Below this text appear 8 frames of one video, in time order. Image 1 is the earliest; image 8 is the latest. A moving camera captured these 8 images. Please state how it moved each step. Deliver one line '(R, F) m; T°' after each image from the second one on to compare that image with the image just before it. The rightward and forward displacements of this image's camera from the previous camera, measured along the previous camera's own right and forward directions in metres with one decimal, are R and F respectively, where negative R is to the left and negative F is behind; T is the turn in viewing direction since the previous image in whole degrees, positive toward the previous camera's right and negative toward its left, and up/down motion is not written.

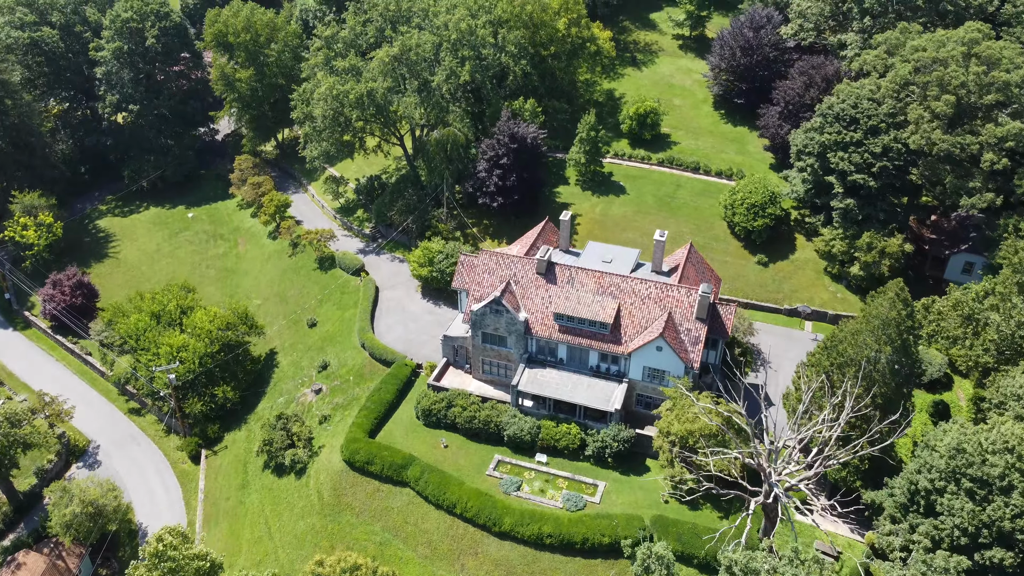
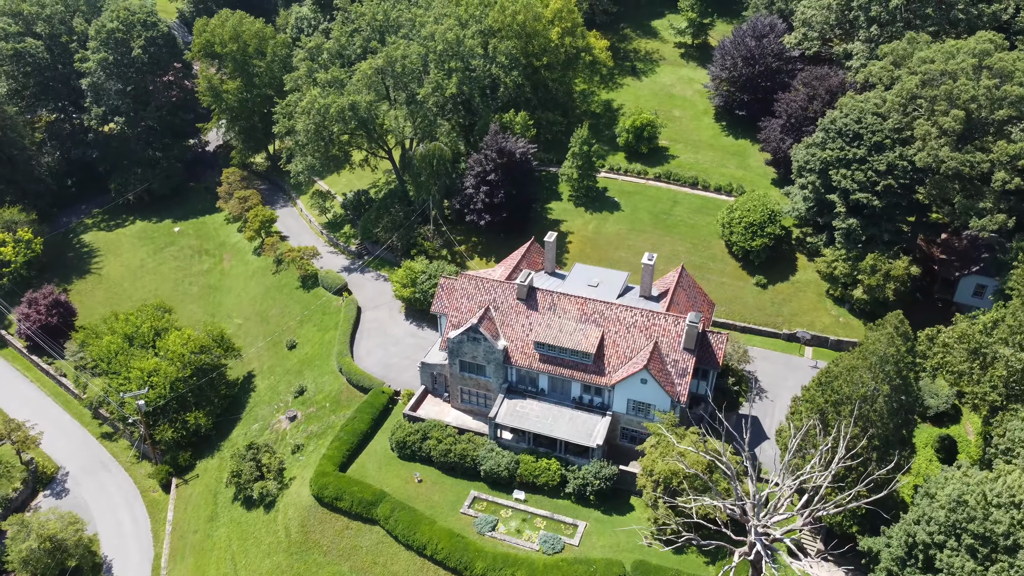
(+2.5, +2.7) m; -1°
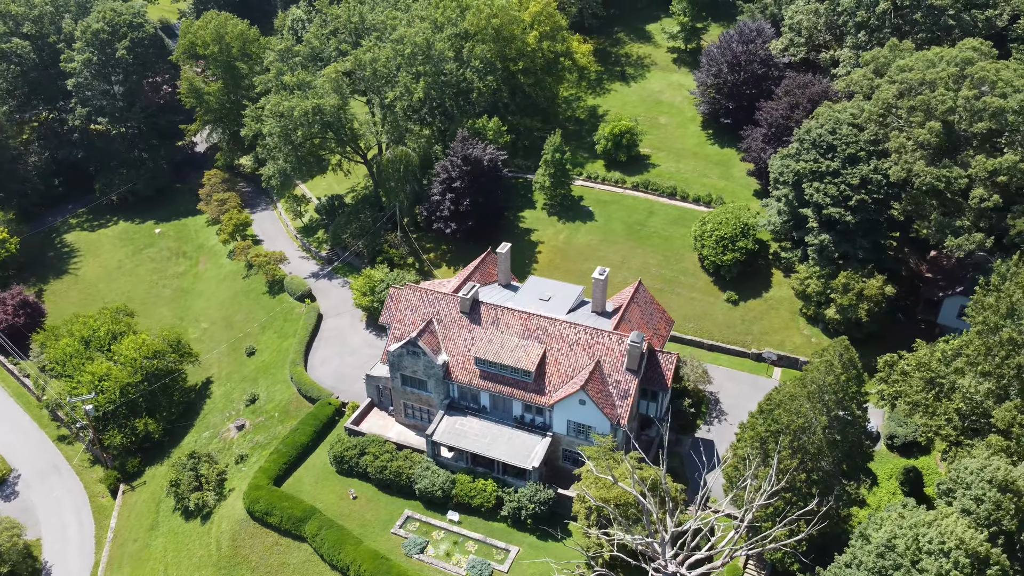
(+5.7, +1.9) m; -3°
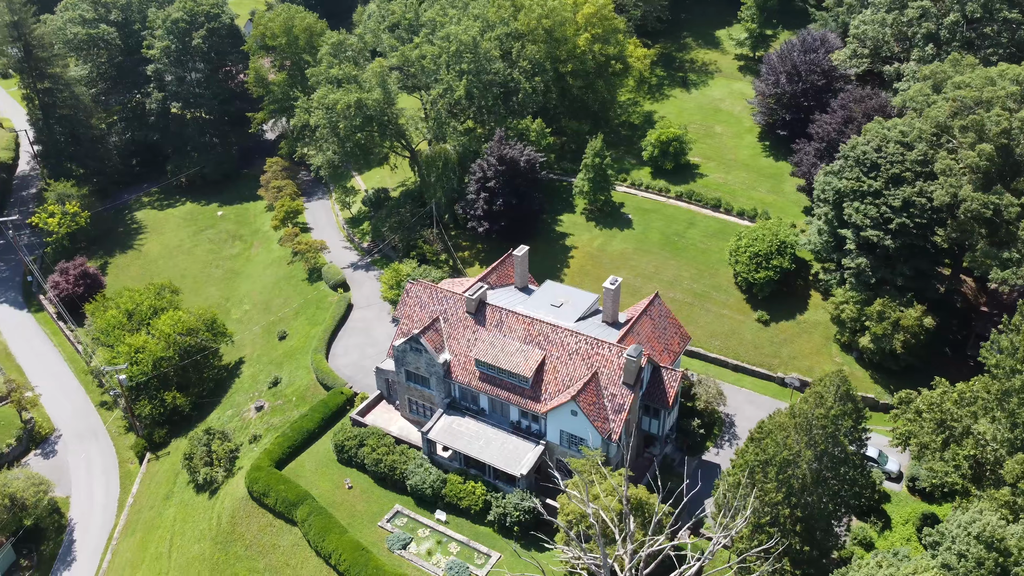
(+5.4, +0.9) m; -7°
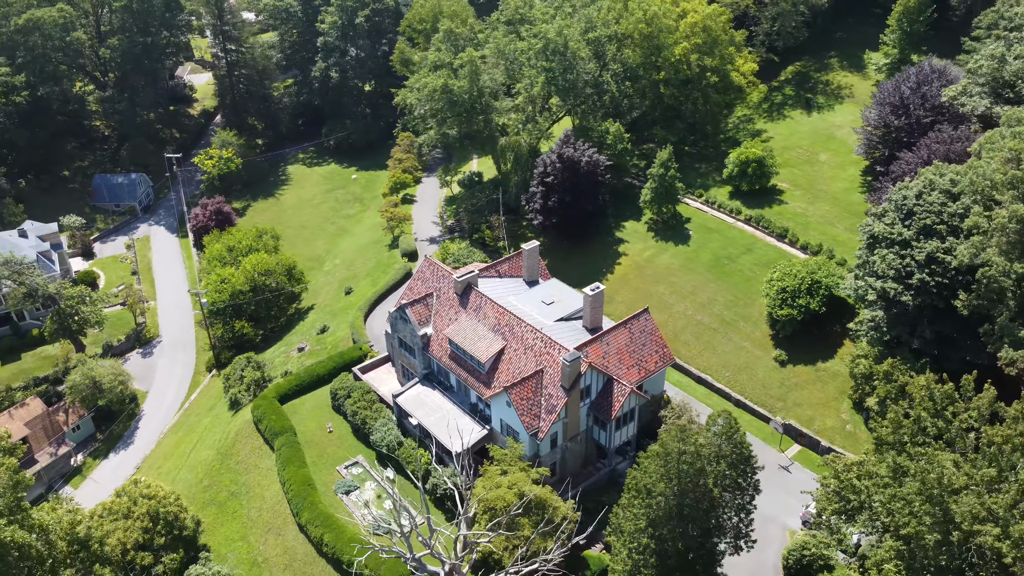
(+15.2, +0.5) m; -16°
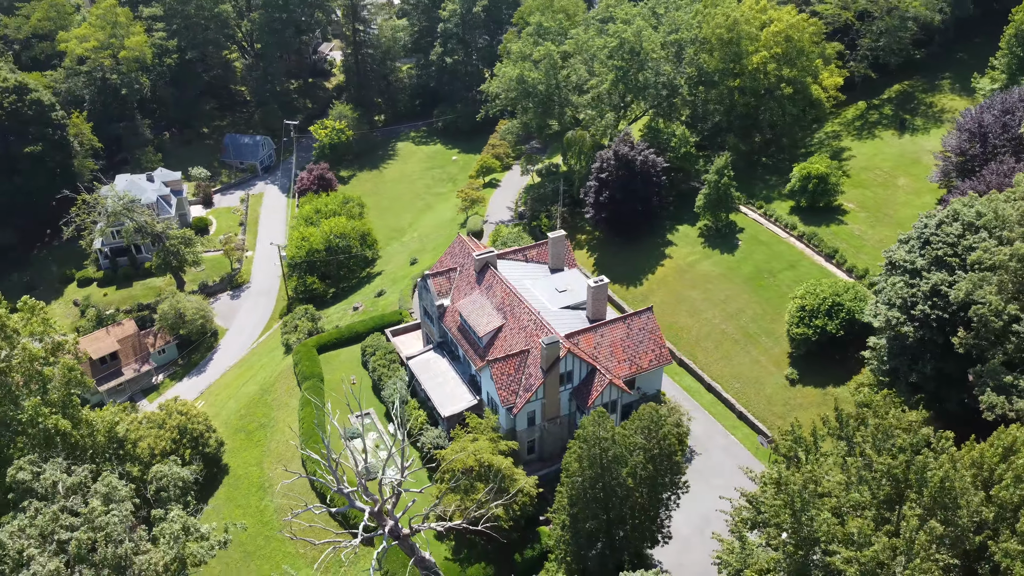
(+9.5, -1.5) m; -11°
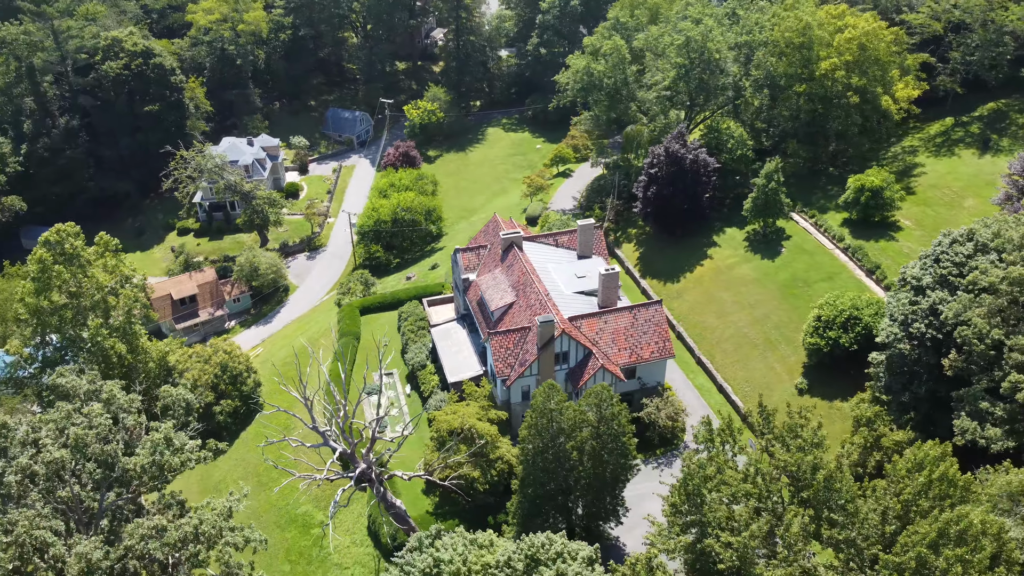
(+7.5, -1.6) m; -9°
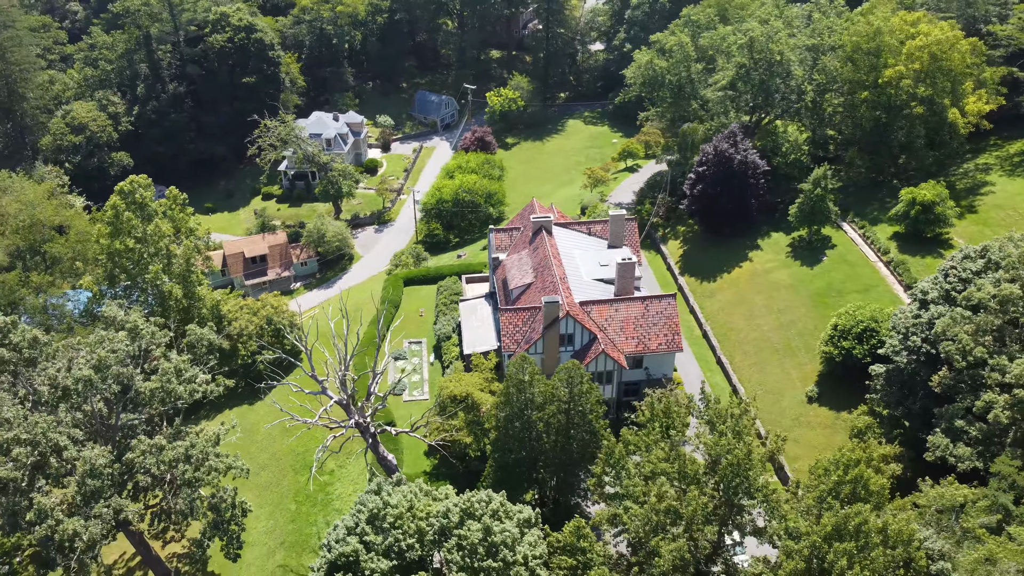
(+6.3, -1.4) m; -8°
